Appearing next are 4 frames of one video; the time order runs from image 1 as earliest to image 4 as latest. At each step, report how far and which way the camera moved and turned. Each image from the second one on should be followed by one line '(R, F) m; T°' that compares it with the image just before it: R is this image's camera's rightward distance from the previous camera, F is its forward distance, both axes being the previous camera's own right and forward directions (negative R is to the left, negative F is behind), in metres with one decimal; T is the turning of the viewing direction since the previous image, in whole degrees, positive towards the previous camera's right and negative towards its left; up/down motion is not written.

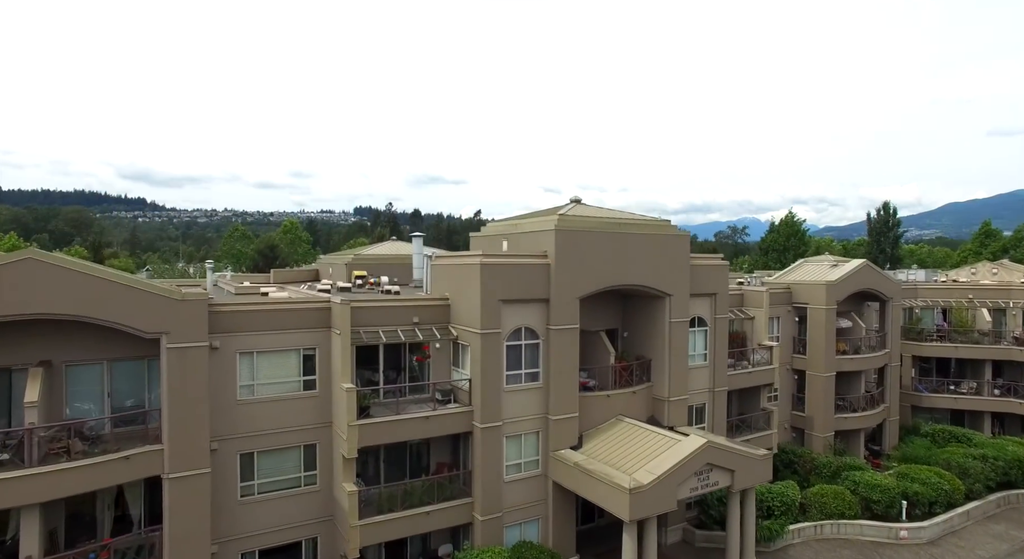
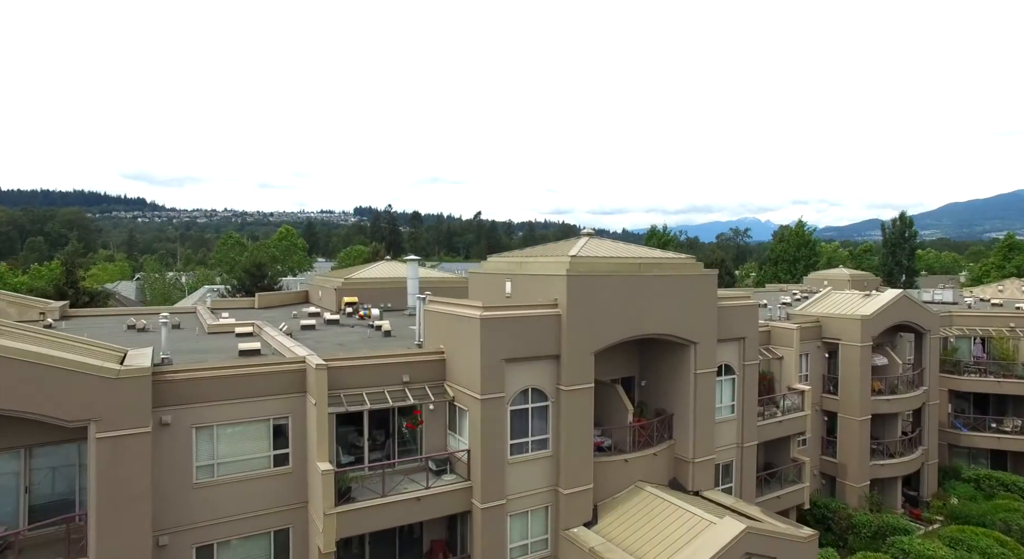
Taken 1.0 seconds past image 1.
(-0.1, +2.6) m; 0°
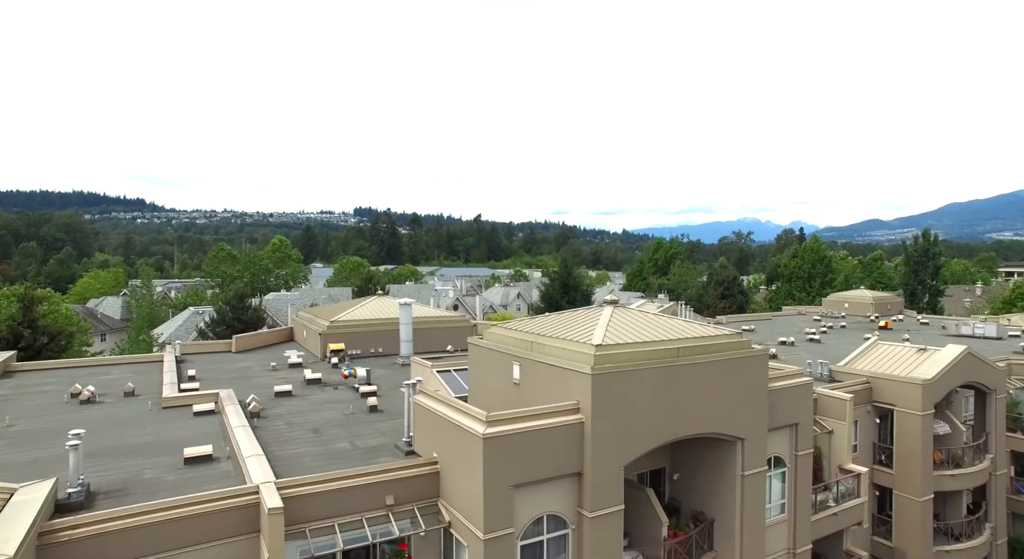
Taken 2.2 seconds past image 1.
(-0.2, +3.4) m; 0°
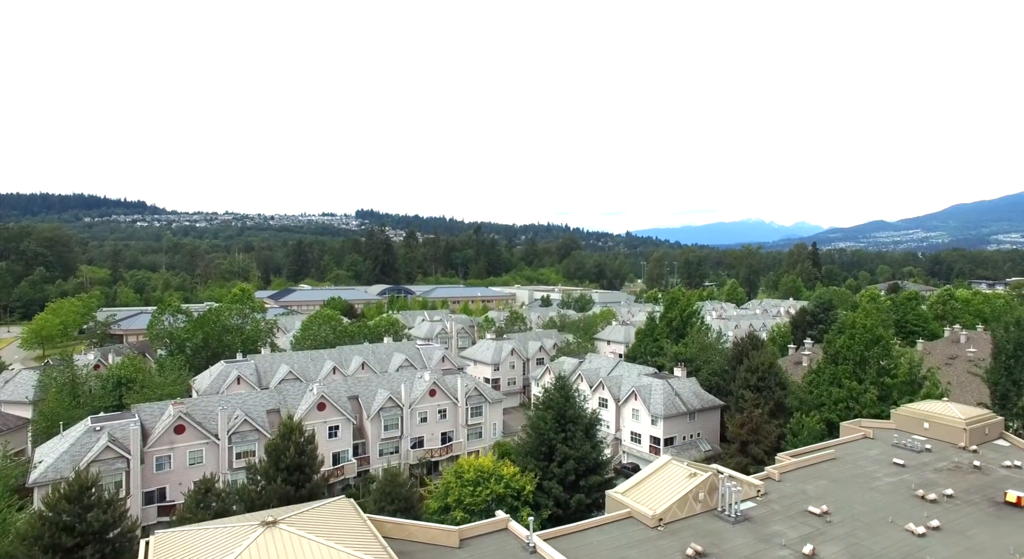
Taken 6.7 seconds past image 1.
(+1.3, +12.9) m; 0°
